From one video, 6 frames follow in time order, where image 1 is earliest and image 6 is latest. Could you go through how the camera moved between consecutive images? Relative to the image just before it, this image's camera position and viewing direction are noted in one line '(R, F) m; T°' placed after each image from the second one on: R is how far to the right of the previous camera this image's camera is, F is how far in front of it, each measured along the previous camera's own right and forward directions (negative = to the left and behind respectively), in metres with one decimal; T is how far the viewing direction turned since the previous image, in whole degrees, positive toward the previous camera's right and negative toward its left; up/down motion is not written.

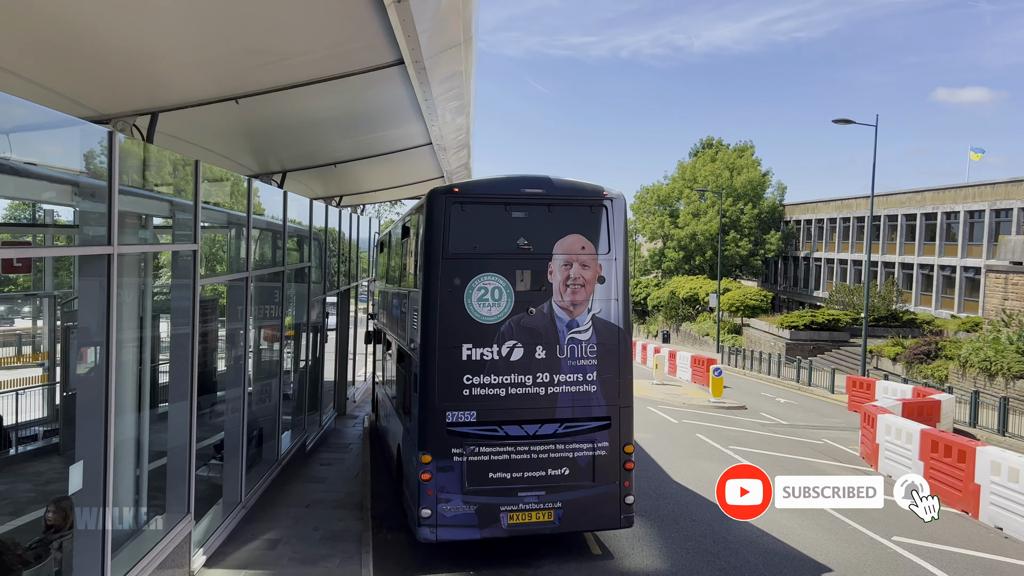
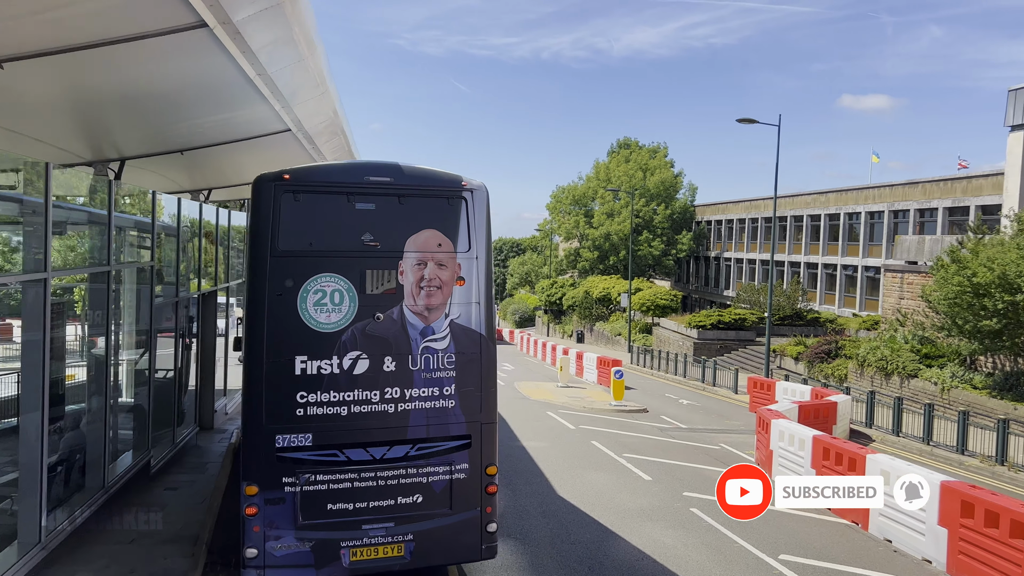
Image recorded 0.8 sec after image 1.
(+0.7, +1.0) m; +5°
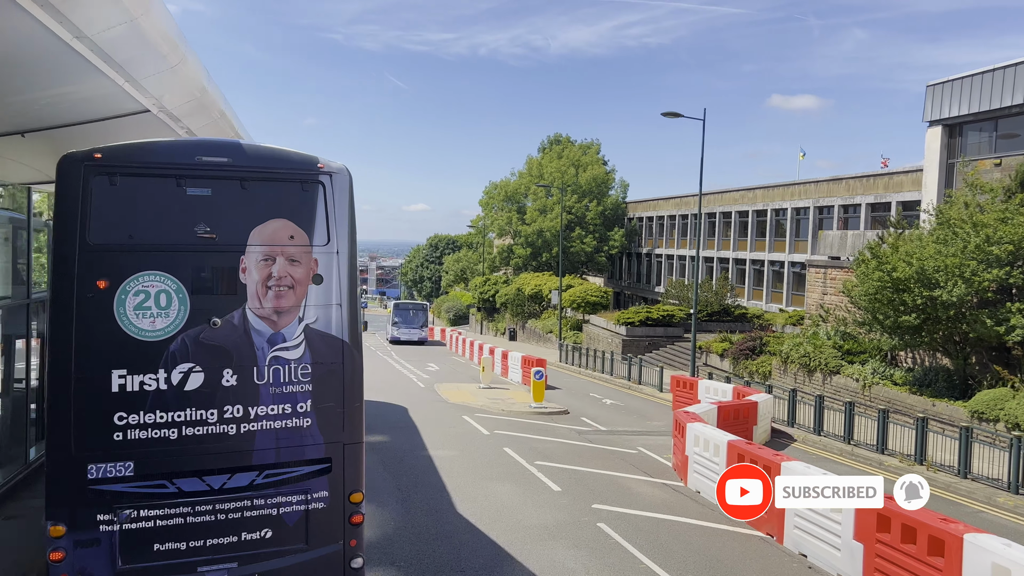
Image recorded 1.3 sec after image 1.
(+0.6, +0.9) m; +4°
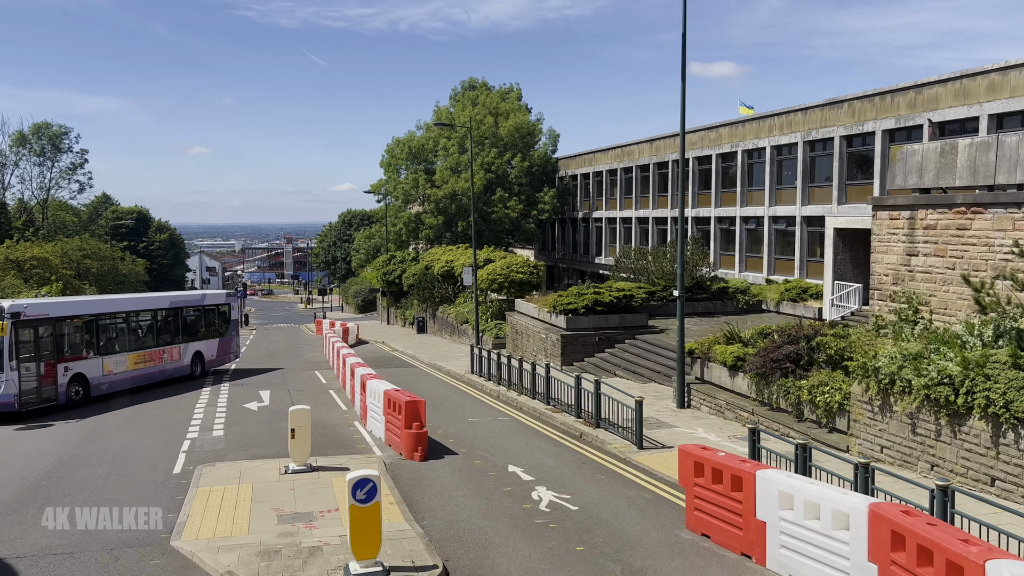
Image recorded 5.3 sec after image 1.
(+1.5, +12.1) m; +5°
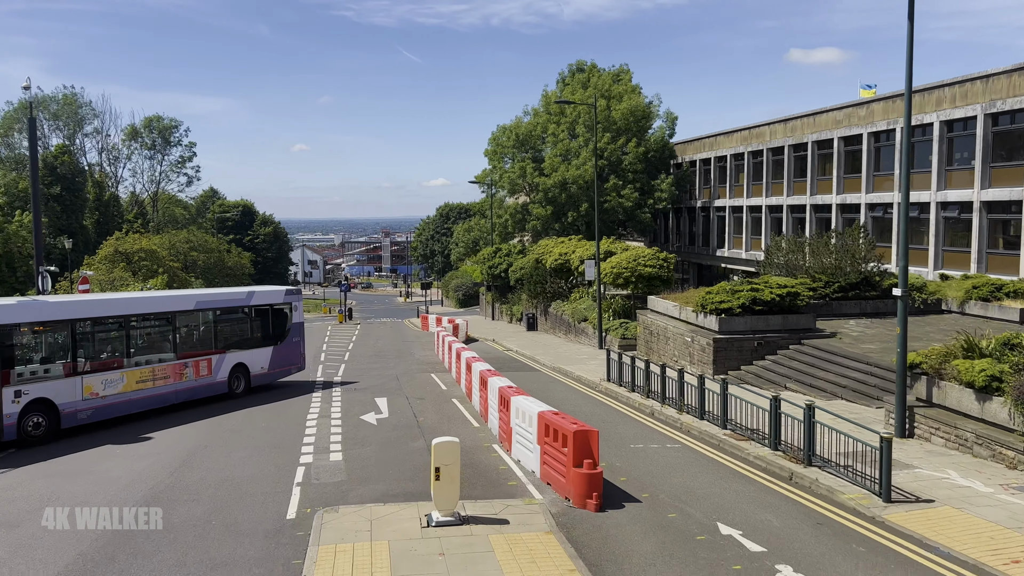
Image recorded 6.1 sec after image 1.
(-1.4, +3.0) m; -6°
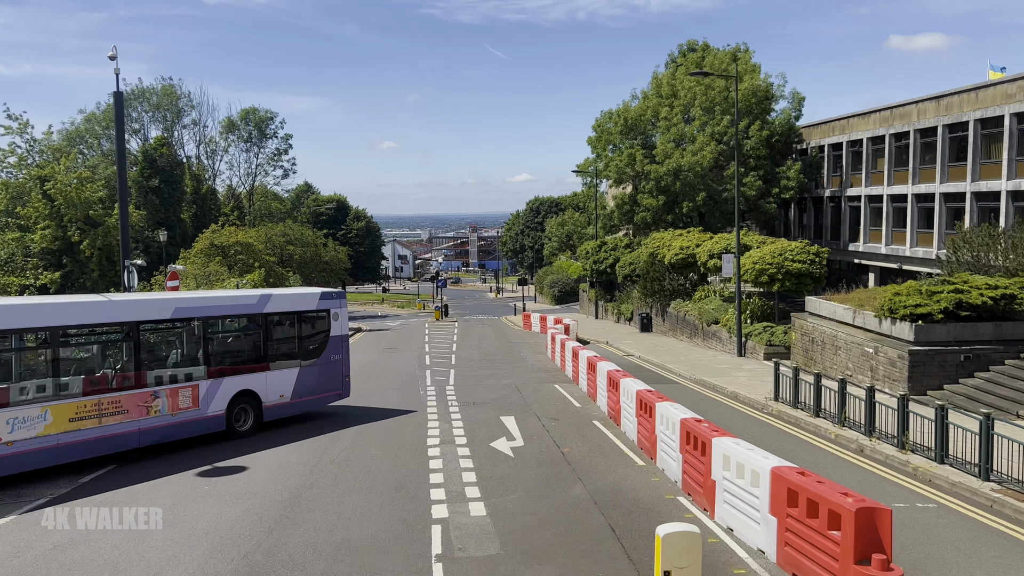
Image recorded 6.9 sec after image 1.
(-1.4, +3.3) m; -6°
